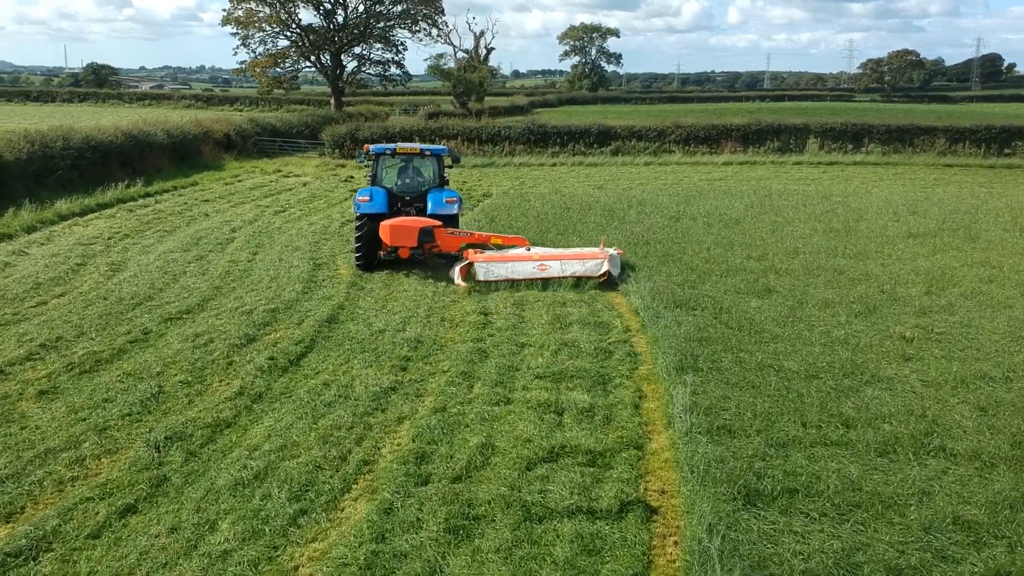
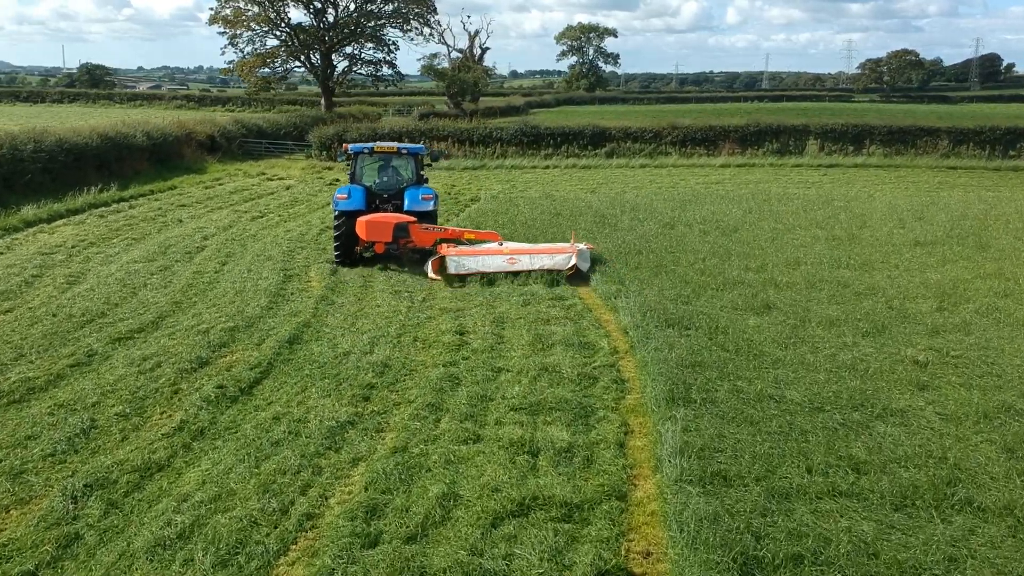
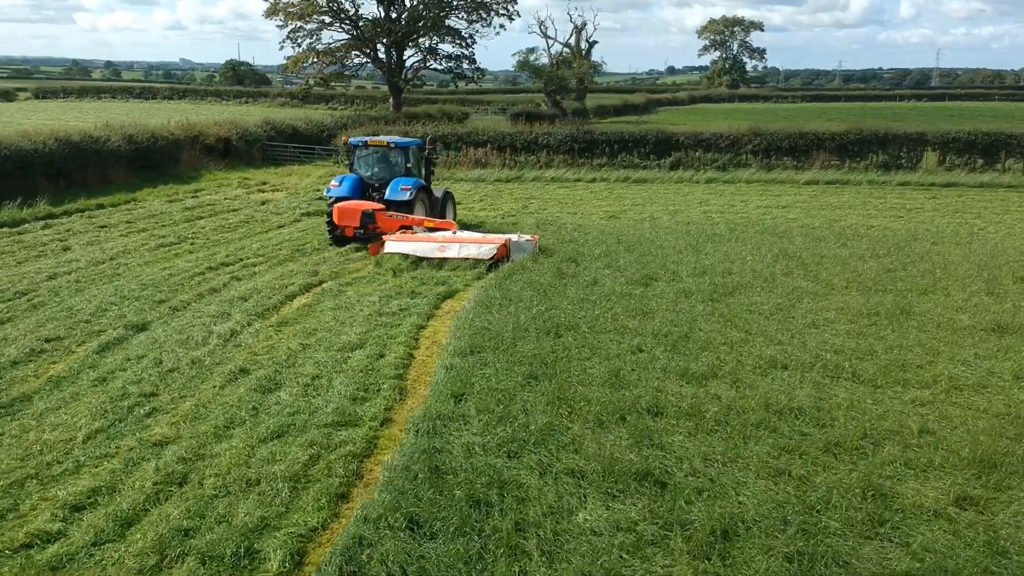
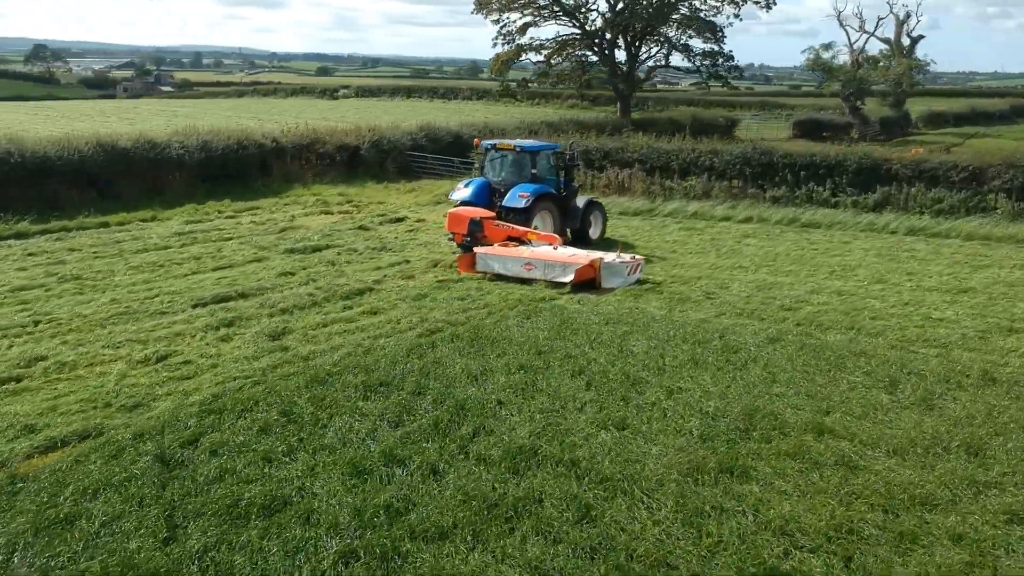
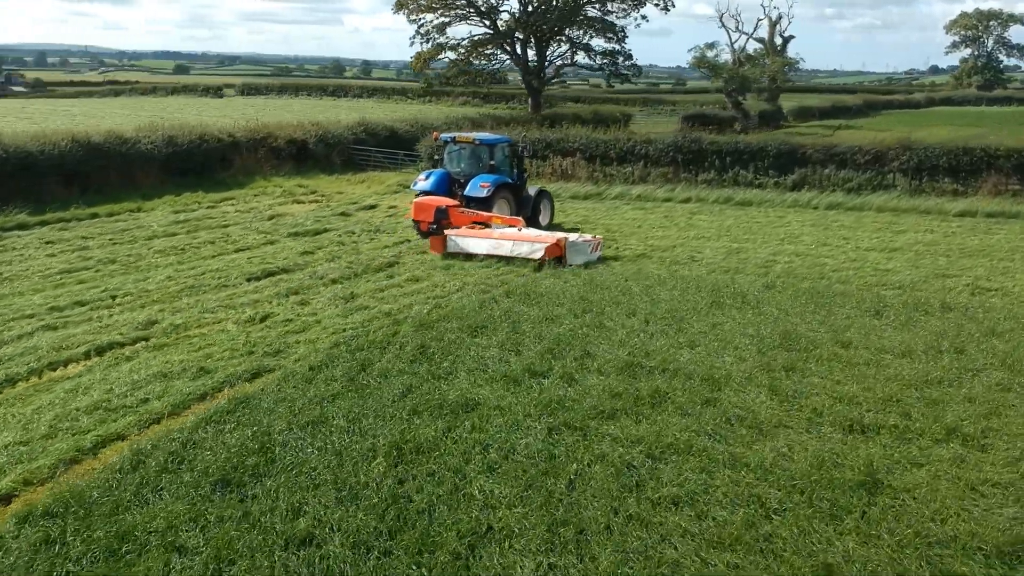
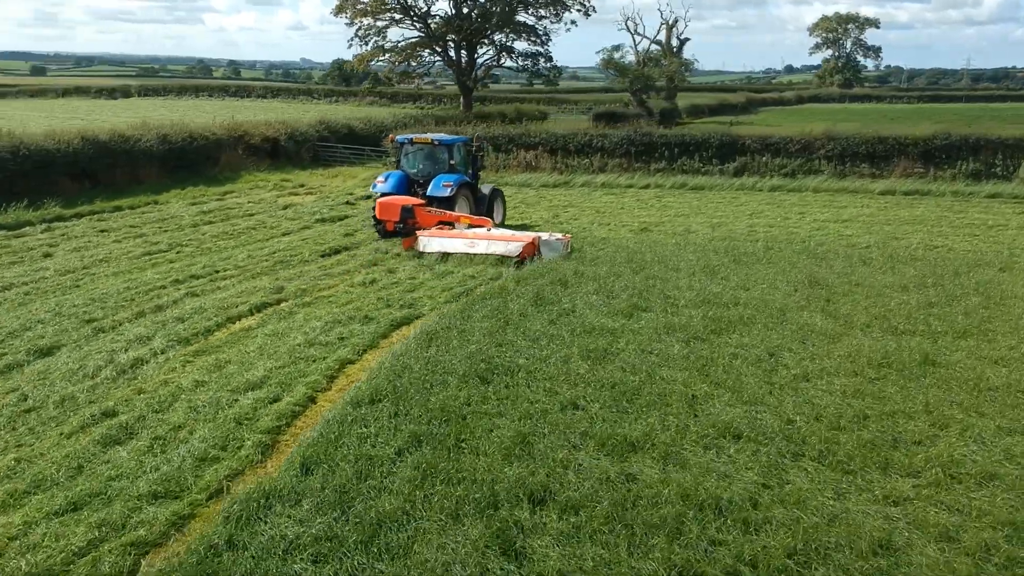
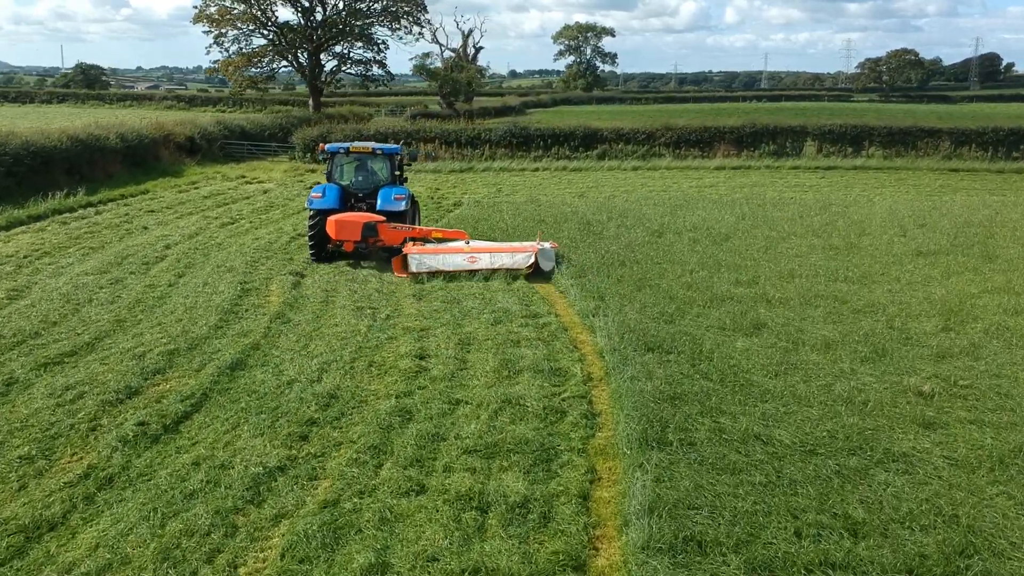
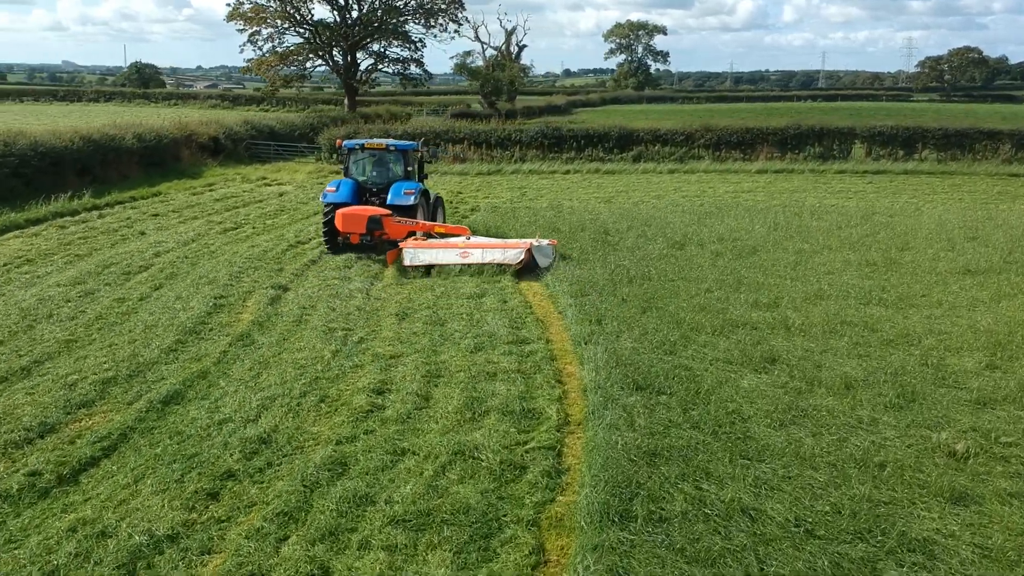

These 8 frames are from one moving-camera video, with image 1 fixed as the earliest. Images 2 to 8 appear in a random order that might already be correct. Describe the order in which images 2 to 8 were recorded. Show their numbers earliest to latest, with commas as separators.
2, 7, 8, 3, 6, 5, 4
